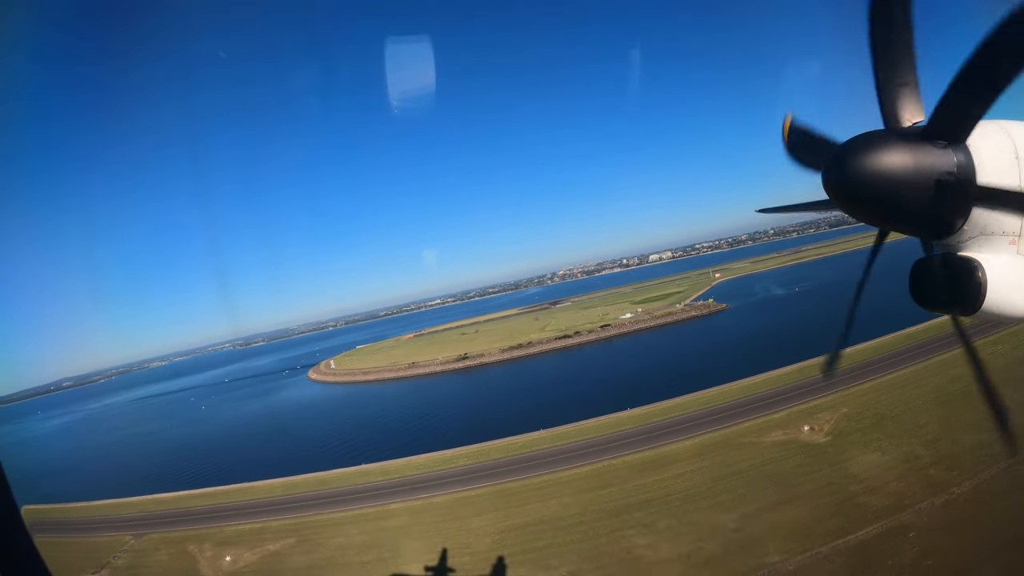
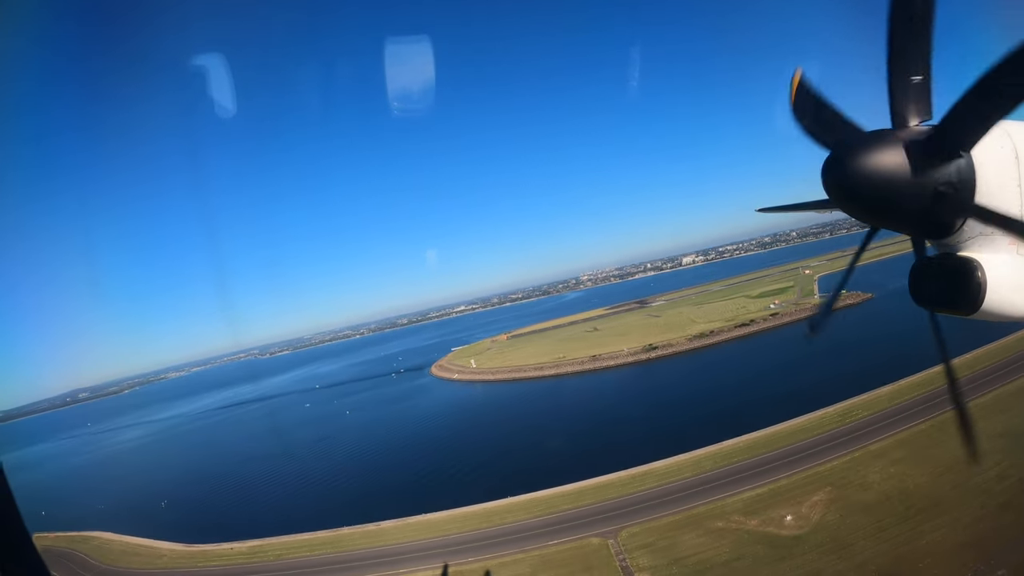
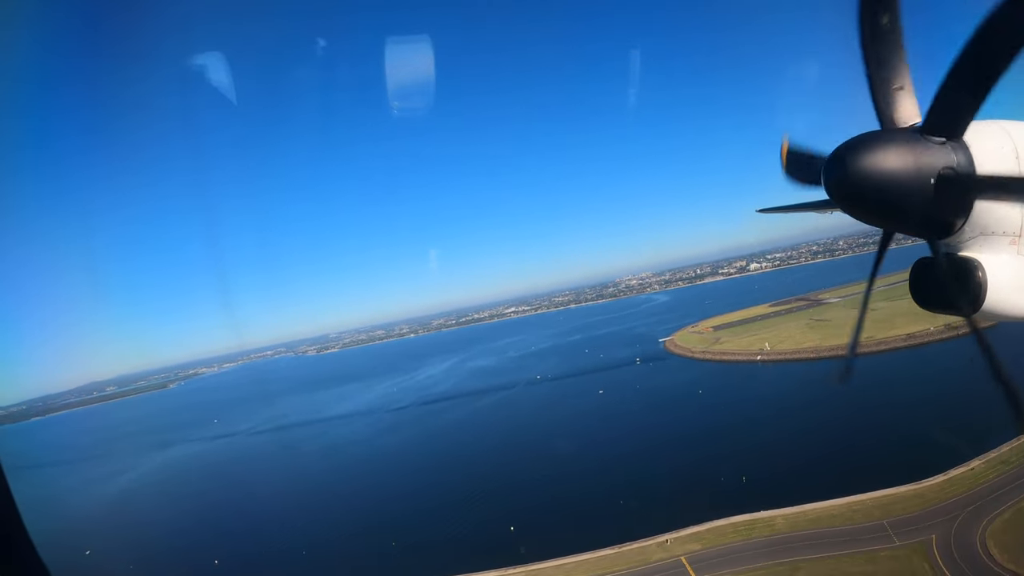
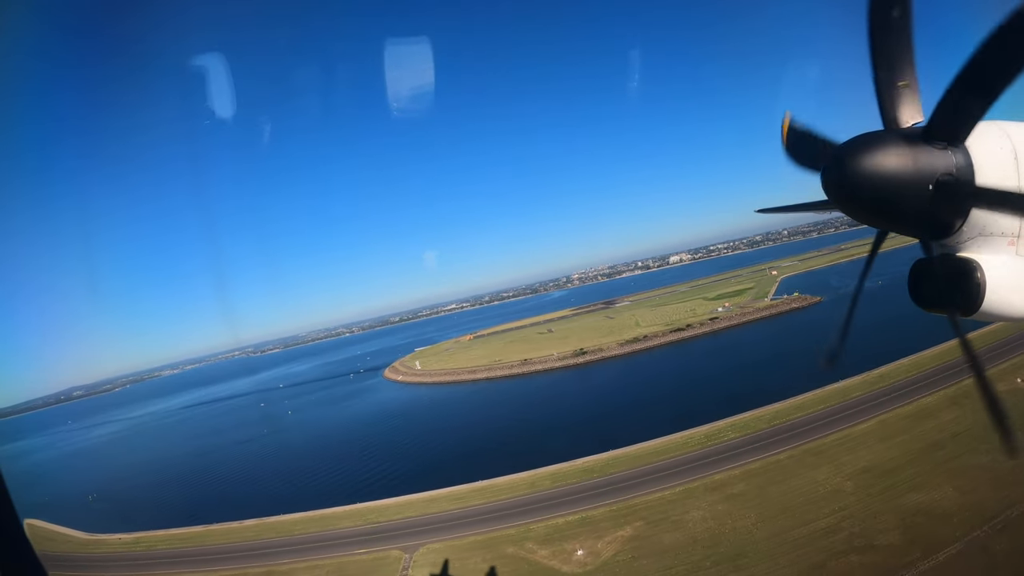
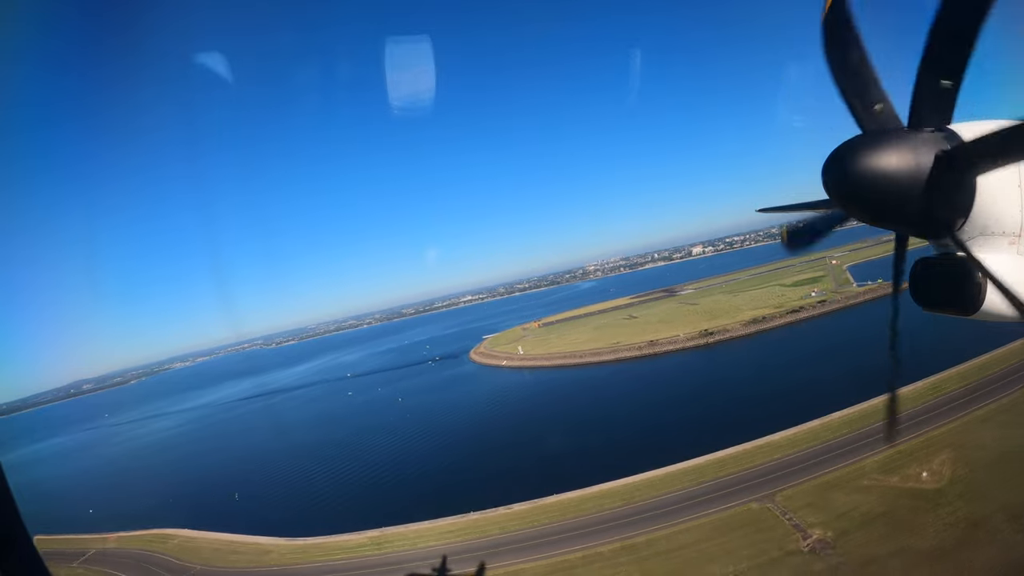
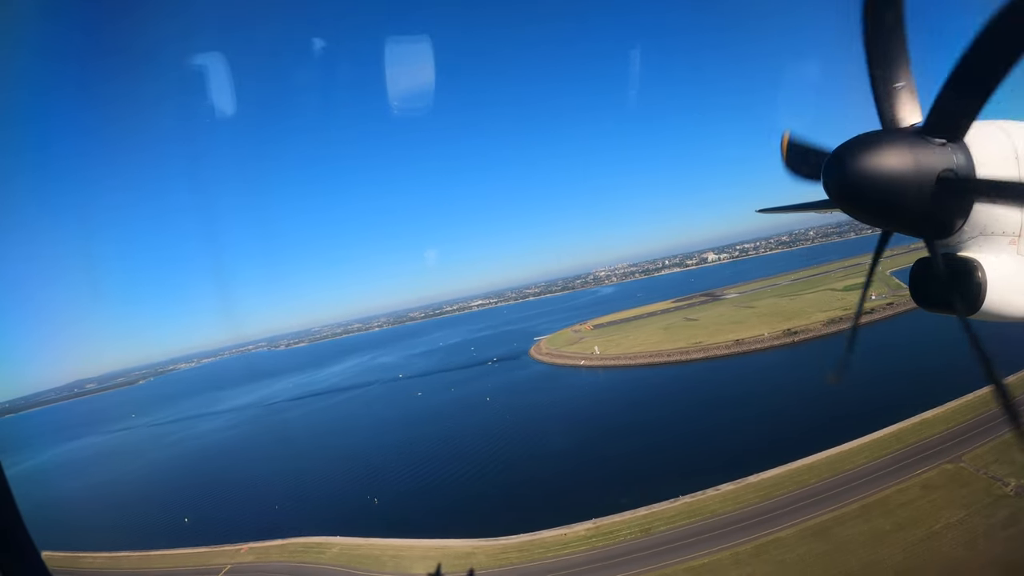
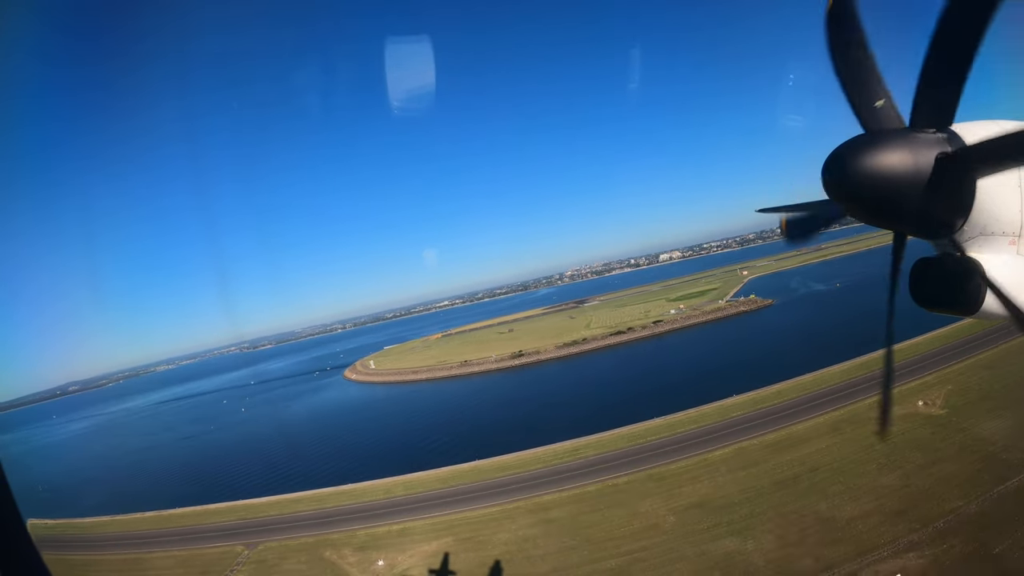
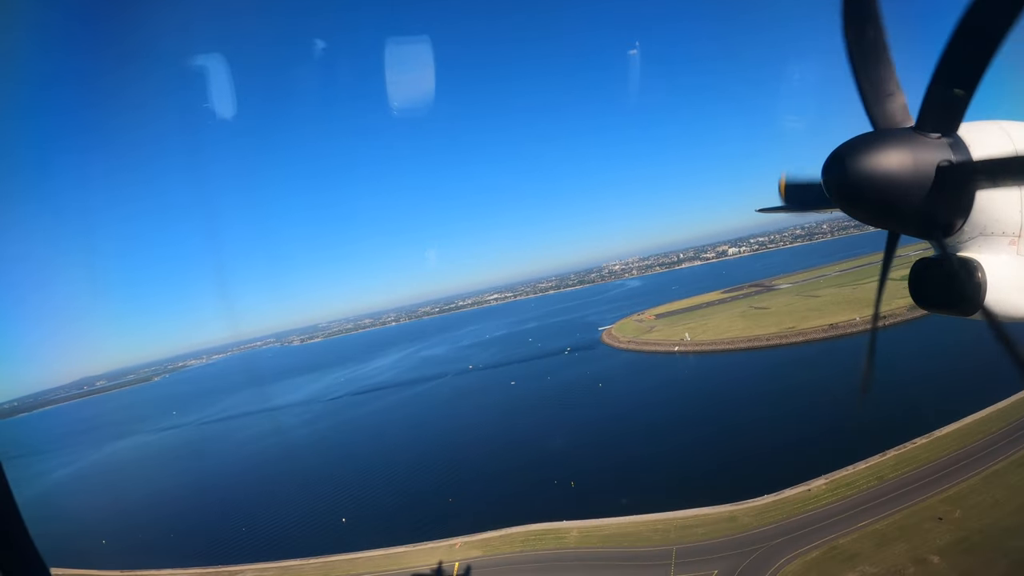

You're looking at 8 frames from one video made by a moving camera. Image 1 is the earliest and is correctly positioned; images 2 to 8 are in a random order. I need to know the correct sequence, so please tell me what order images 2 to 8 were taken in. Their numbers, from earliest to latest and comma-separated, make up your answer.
7, 4, 2, 5, 6, 8, 3
